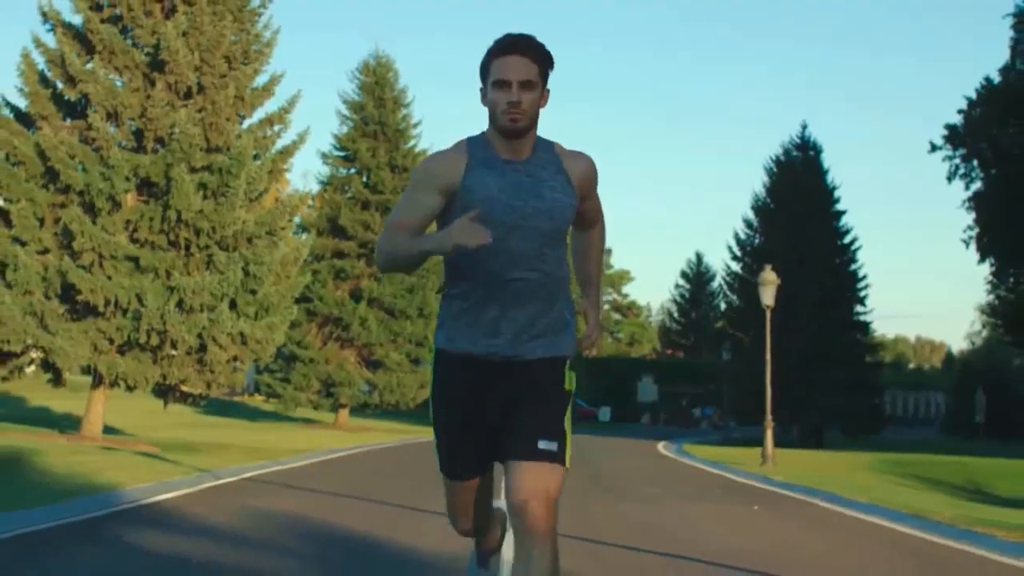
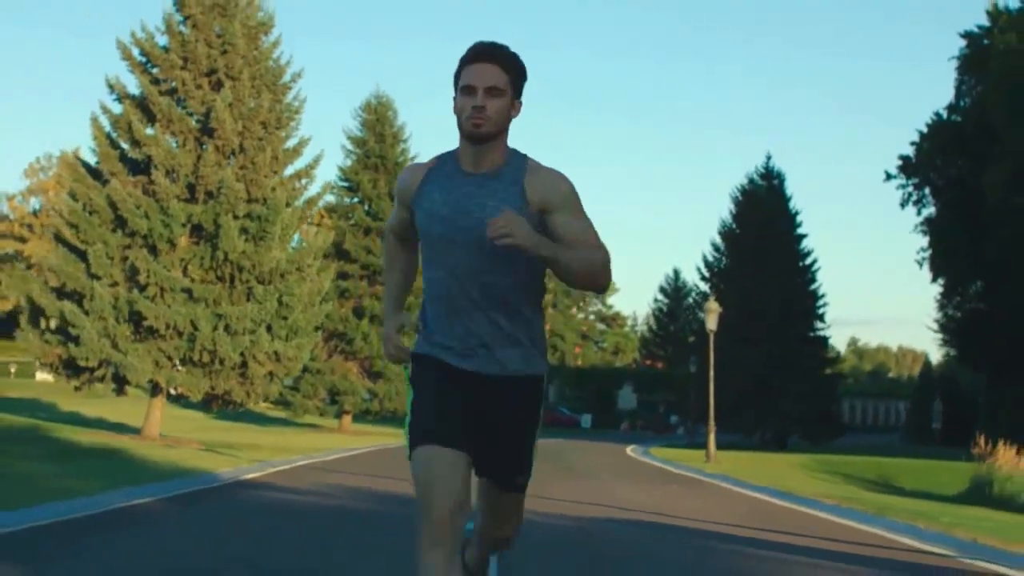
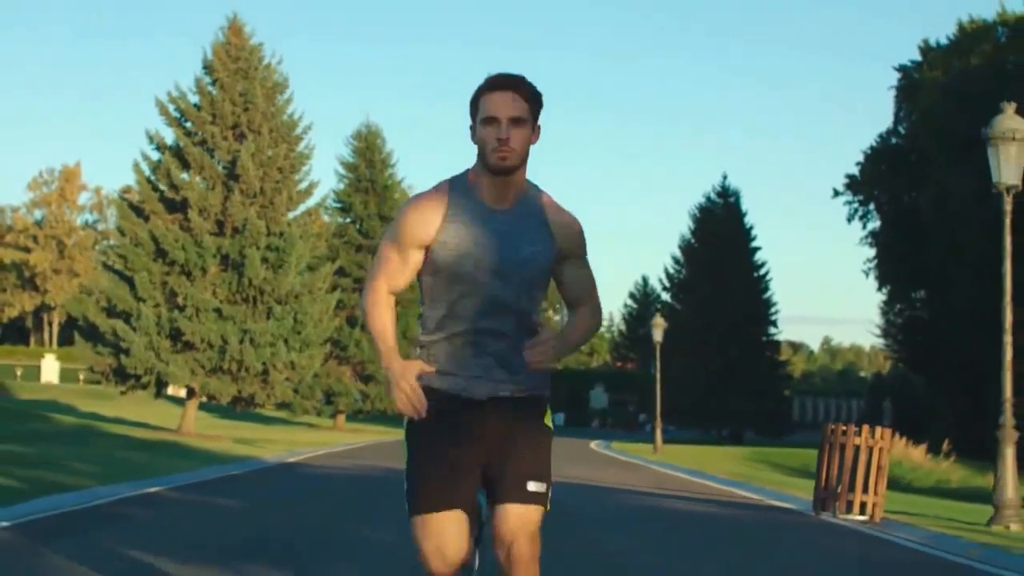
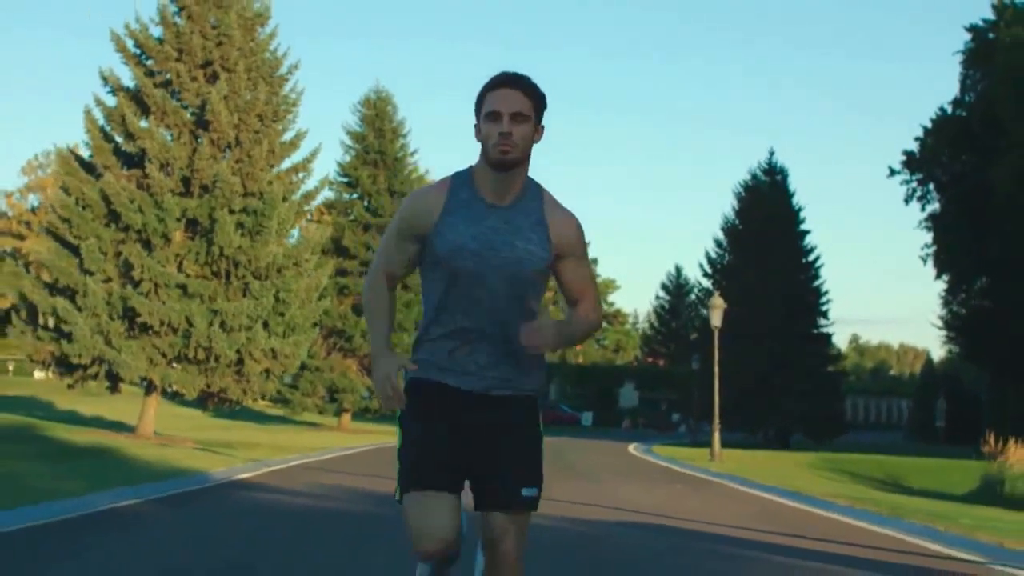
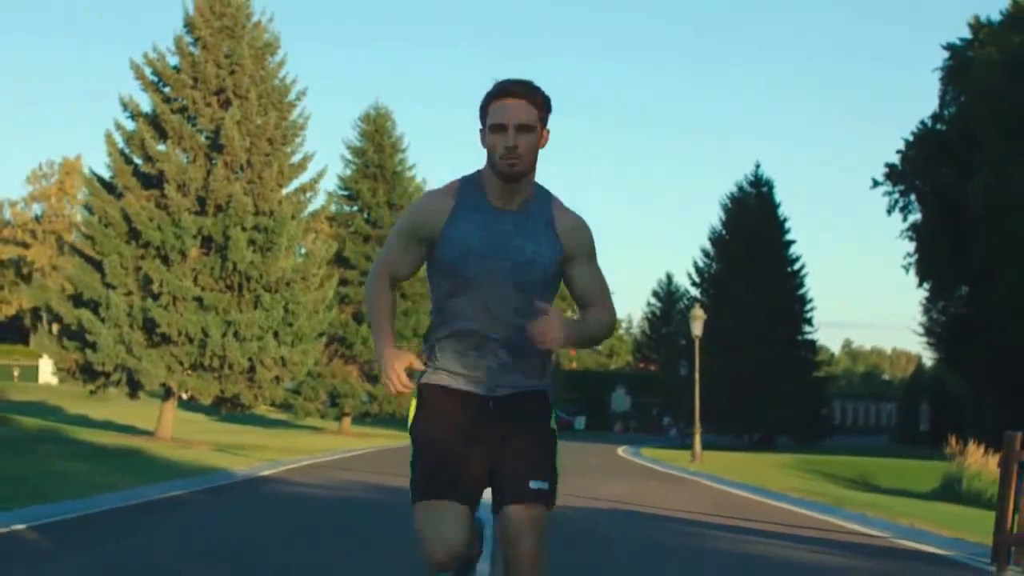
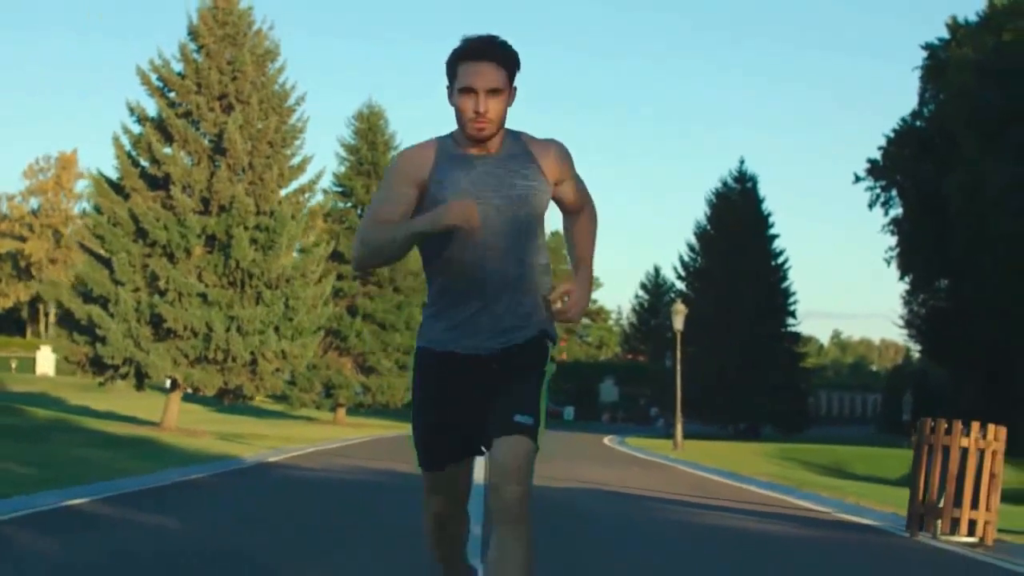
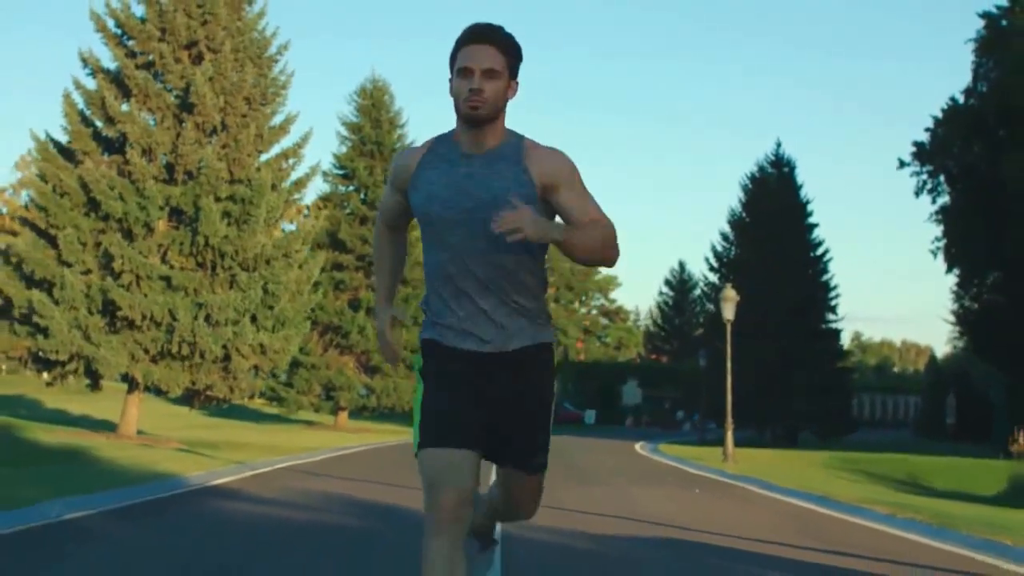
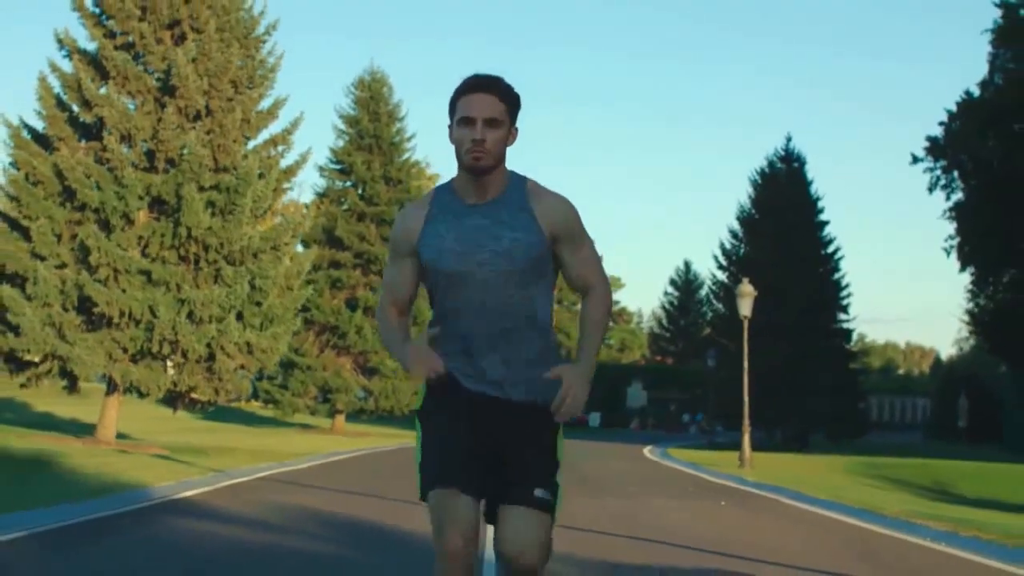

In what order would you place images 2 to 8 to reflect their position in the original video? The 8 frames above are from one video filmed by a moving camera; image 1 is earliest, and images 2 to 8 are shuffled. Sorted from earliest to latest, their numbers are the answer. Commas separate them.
8, 7, 4, 2, 5, 6, 3
